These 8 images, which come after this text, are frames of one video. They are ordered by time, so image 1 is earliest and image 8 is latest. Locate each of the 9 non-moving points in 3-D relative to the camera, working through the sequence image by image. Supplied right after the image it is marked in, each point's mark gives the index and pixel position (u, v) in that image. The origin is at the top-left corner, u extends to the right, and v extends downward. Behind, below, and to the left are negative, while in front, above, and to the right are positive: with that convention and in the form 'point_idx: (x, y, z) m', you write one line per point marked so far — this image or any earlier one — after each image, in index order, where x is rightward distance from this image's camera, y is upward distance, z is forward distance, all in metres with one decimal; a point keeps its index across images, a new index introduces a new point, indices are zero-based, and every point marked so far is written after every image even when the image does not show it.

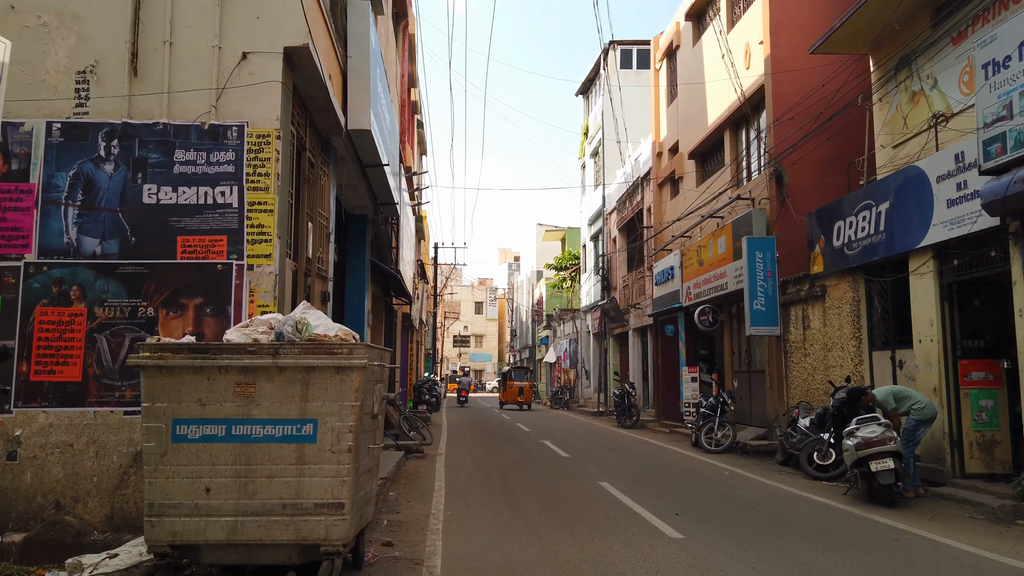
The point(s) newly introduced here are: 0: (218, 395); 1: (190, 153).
0: (-2.0, -0.7, +4.9) m
1: (-3.0, +1.3, +6.6) m
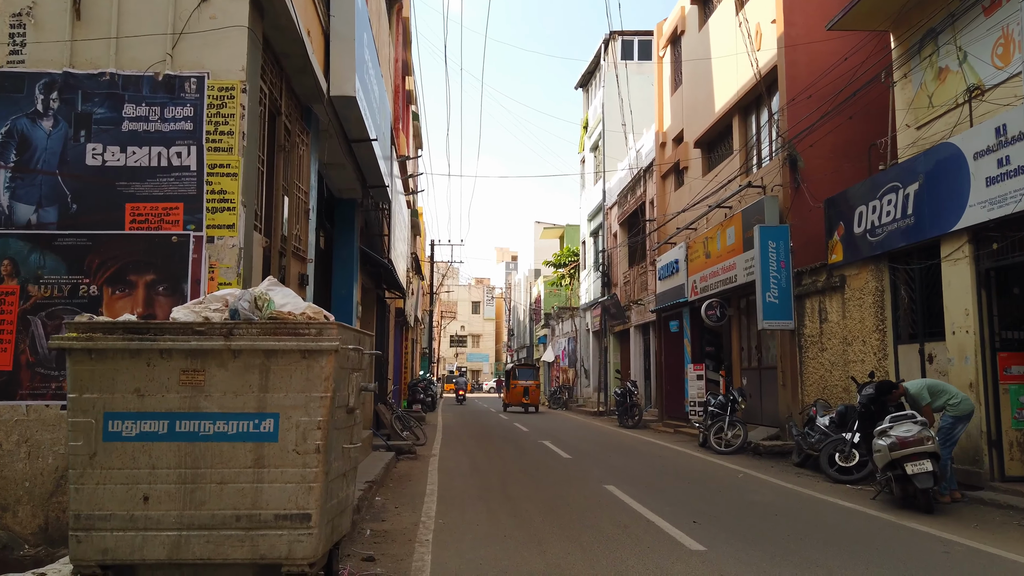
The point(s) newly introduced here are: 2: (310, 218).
0: (-2.0, -0.6, +4.0) m
1: (-3.0, +1.5, +5.7) m
2: (-2.2, +0.8, +7.8) m
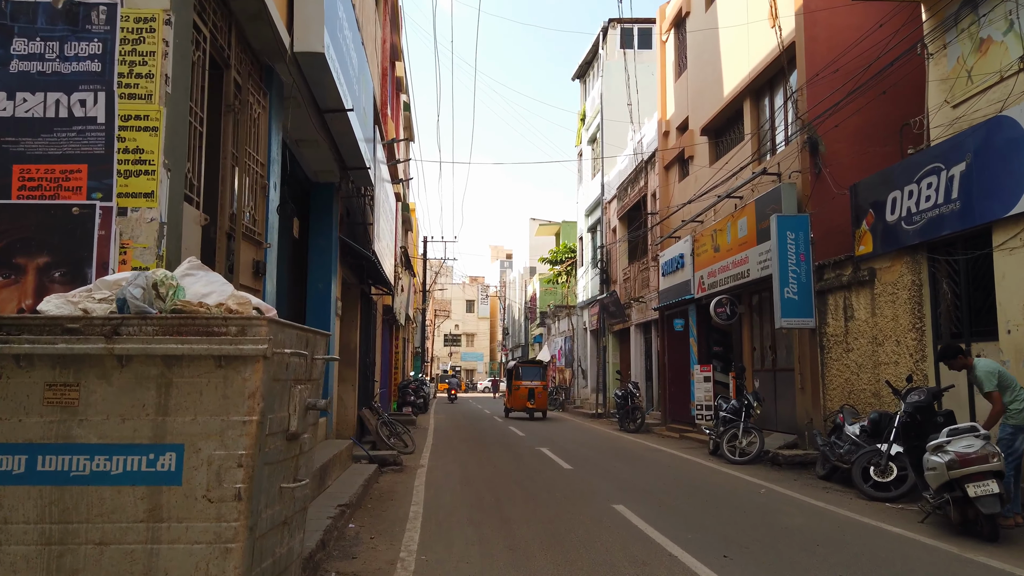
0: (-2.0, -0.5, +2.9) m
1: (-3.1, +1.6, +4.6) m
2: (-2.3, +0.9, +6.6) m
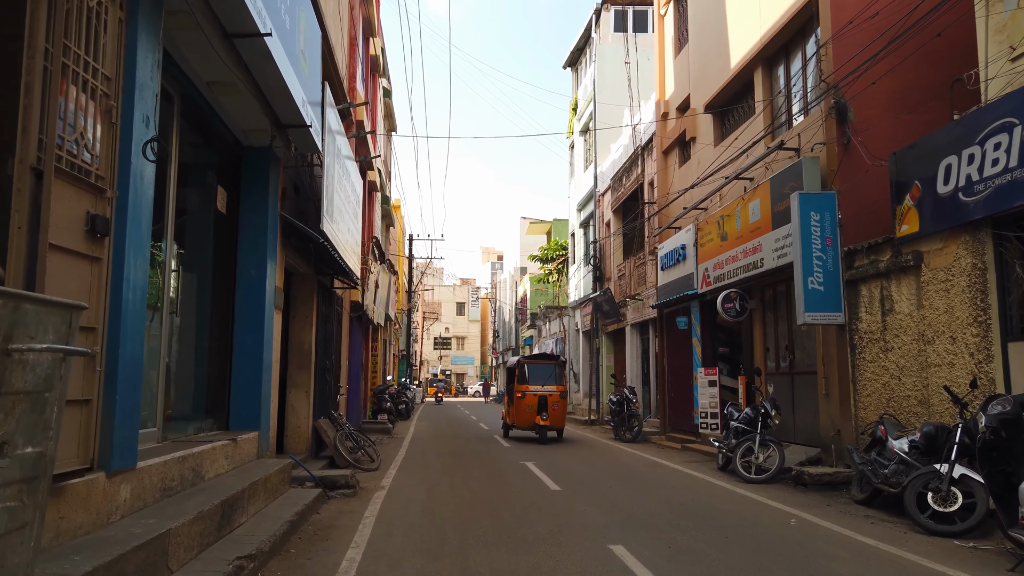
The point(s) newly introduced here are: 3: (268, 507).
0: (-2.3, -0.3, +1.0) m
1: (-3.3, +1.8, +2.7) m
2: (-2.6, +1.1, +4.8) m
3: (-2.5, -2.3, +7.2) m
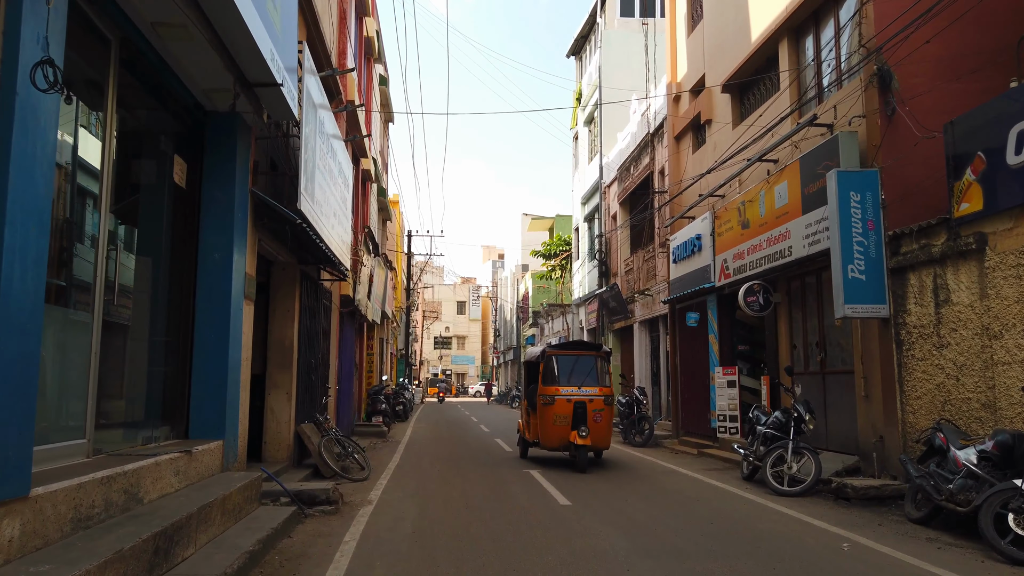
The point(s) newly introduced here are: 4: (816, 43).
0: (-2.2, -0.1, -0.1) m
1: (-3.3, +1.9, +1.6) m
2: (-2.5, +1.2, +3.6) m
3: (-2.5, -2.1, +6.0) m
4: (+5.2, +4.2, +11.9) m
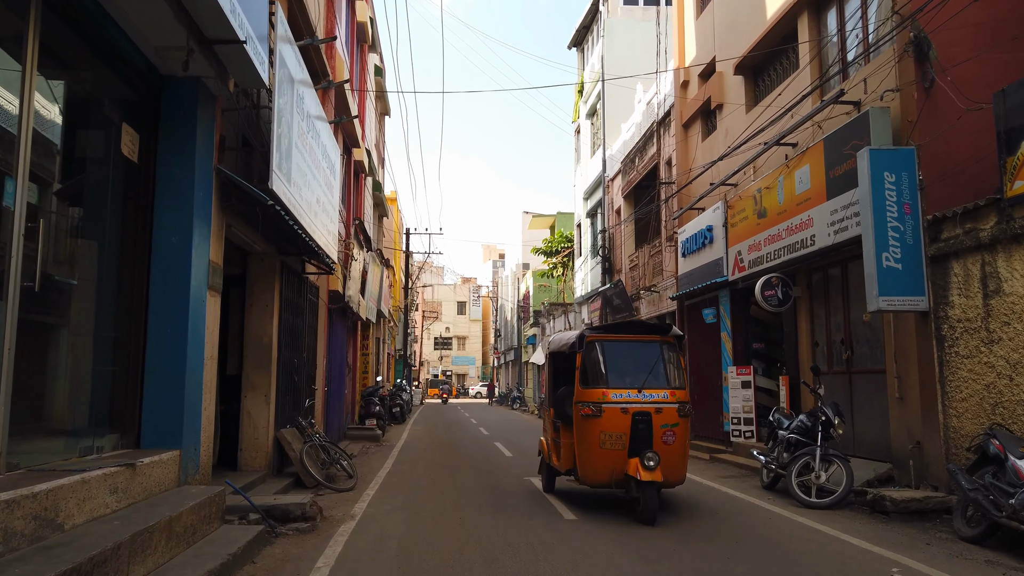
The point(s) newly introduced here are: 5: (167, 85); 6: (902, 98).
0: (-2.3, 0.0, -1.1) m
1: (-3.3, +2.0, +0.7) m
2: (-2.5, +1.3, +2.7) m
3: (-2.5, -2.0, +5.1) m
4: (+5.1, +4.3, +10.9) m
5: (-3.3, +2.0, +6.8) m
6: (+5.1, +2.5, +9.1) m
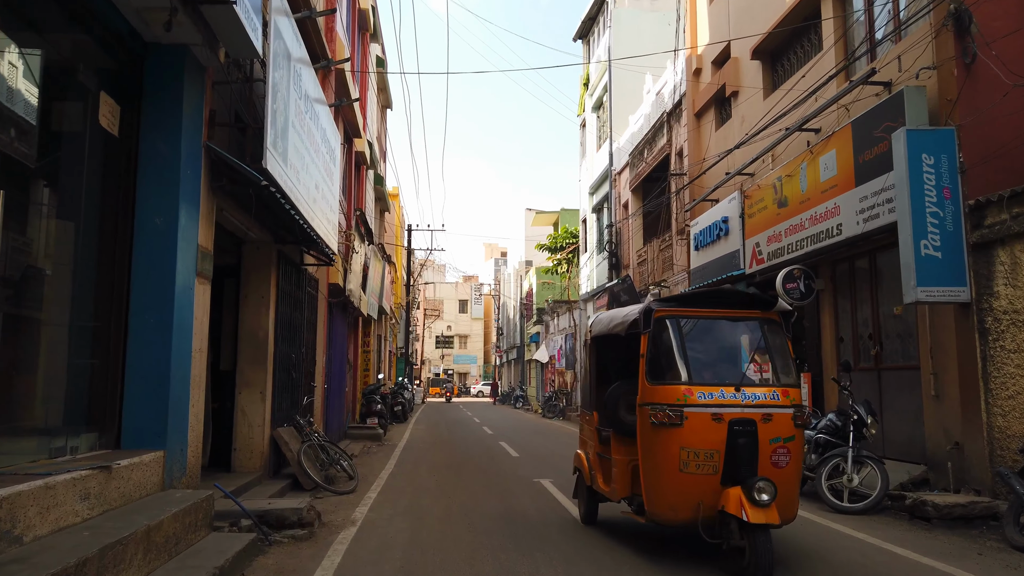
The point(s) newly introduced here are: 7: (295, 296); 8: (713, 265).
0: (-2.2, +0.1, -1.6) m
1: (-3.2, +2.1, +0.1) m
2: (-2.4, +1.4, +2.2) m
3: (-2.4, -1.9, +4.6) m
4: (+5.3, +4.4, +10.4) m
5: (-3.2, +2.1, +6.2) m
6: (+5.2, +2.6, +8.5) m
7: (-3.4, -0.1, +10.9) m
8: (+4.2, +0.5, +14.7) m
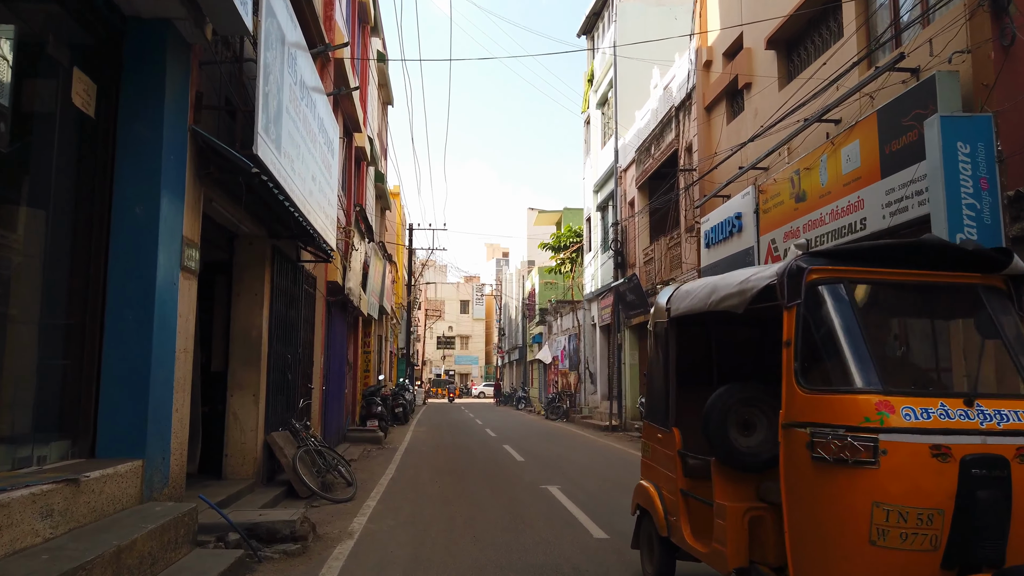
0: (-2.1, +0.2, -2.1) m
1: (-3.1, +2.2, -0.4) m
2: (-2.3, +1.5, +1.7) m
3: (-2.3, -1.8, +4.1) m
4: (+5.4, +4.4, +9.9) m
5: (-3.1, +2.1, +5.7) m
6: (+5.3, +2.6, +8.0) m
7: (-3.3, -0.1, +10.4) m
8: (+4.3, +0.5, +14.2) m
